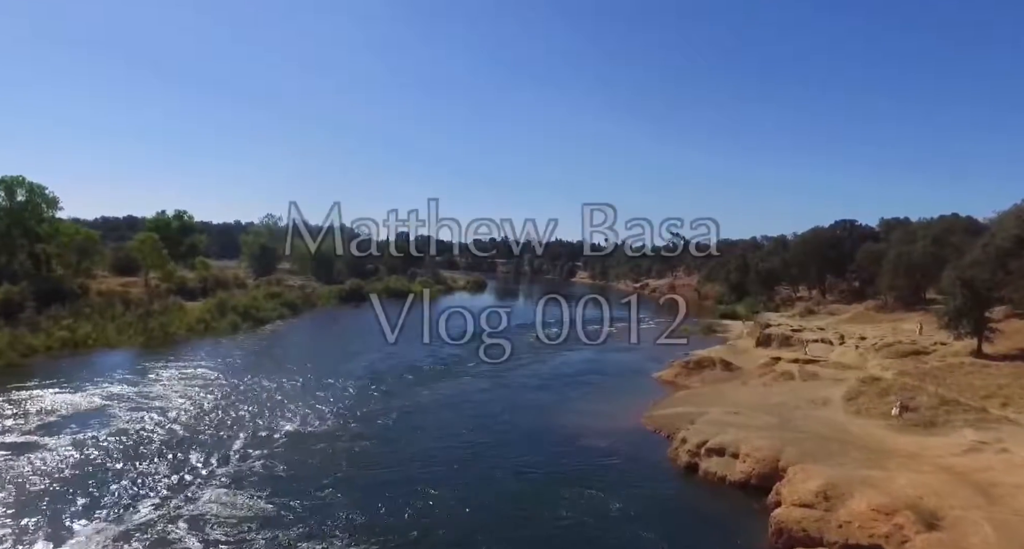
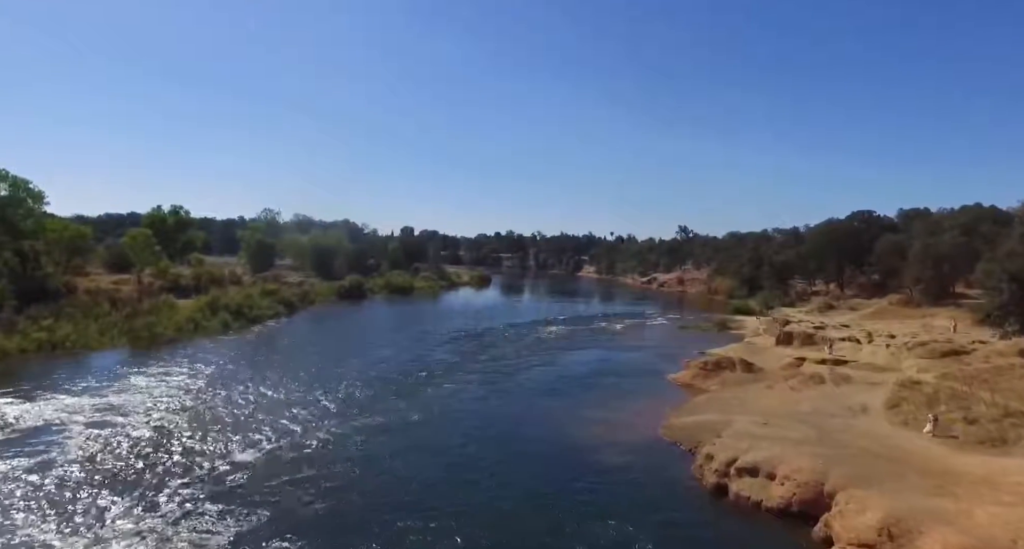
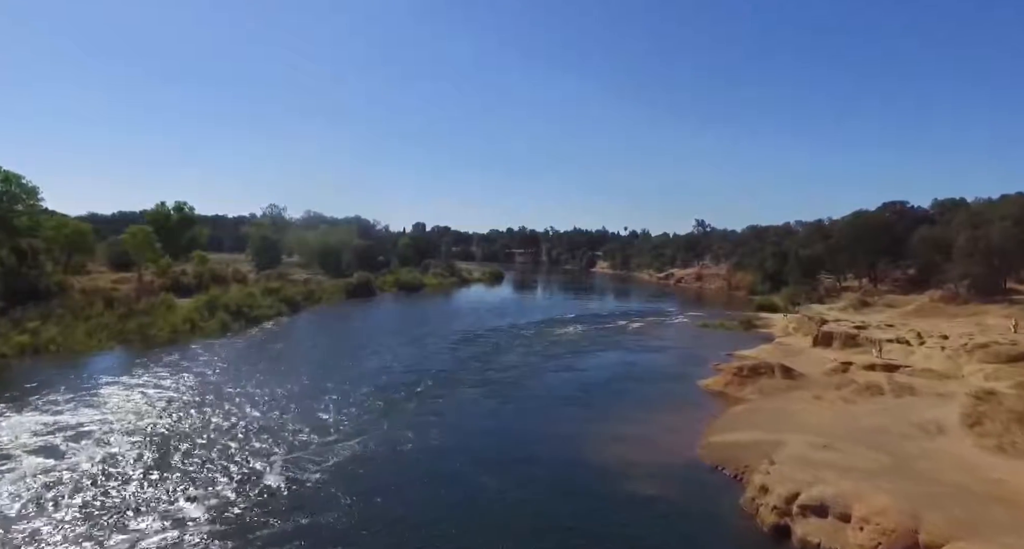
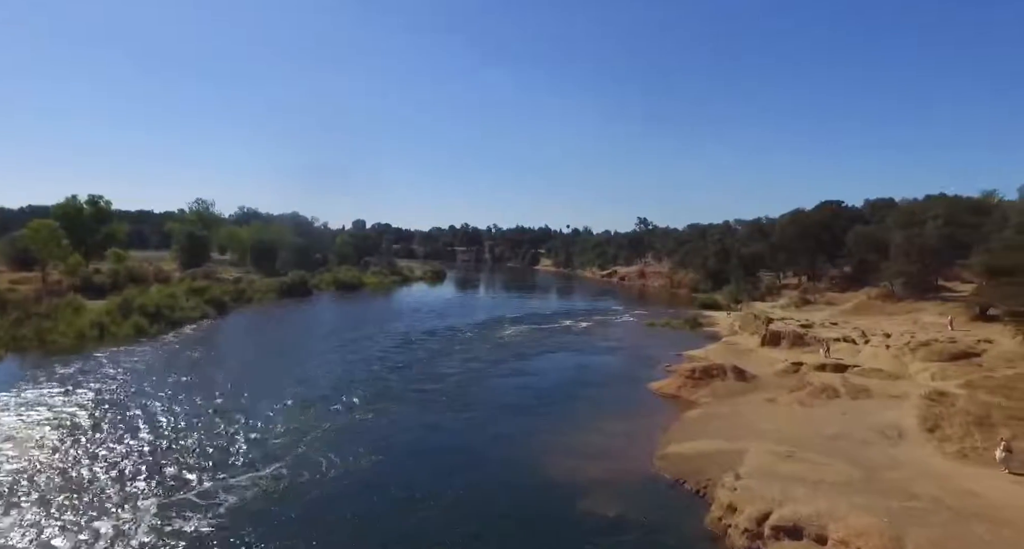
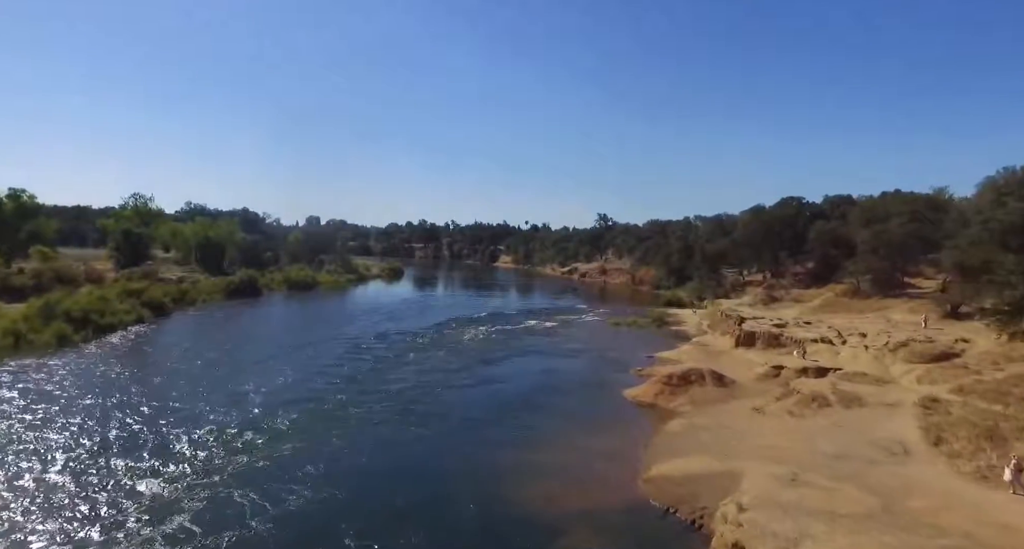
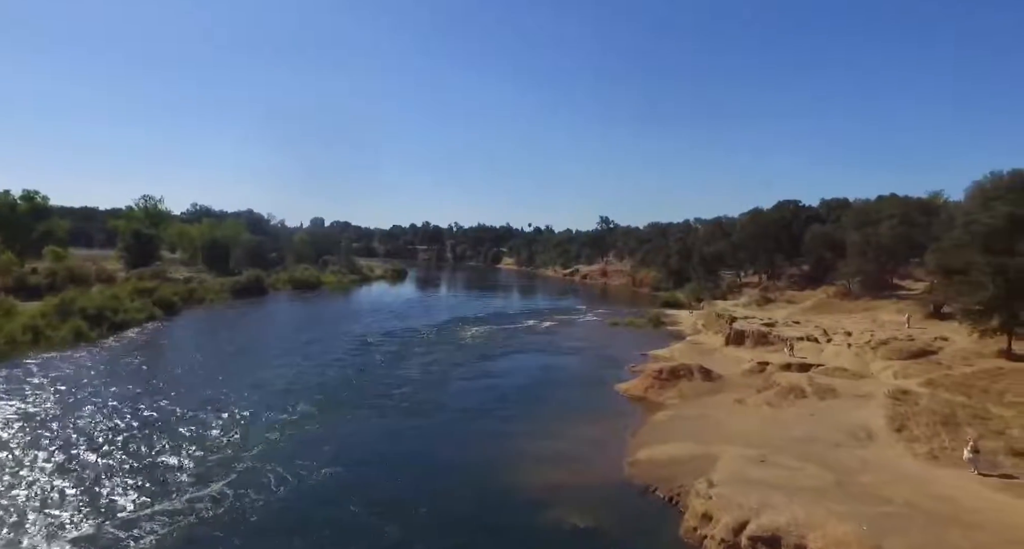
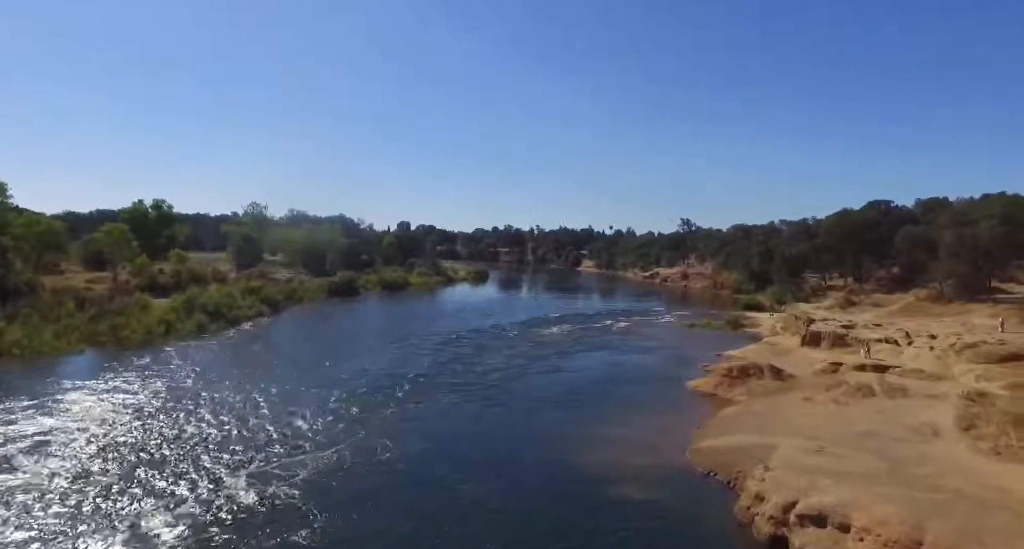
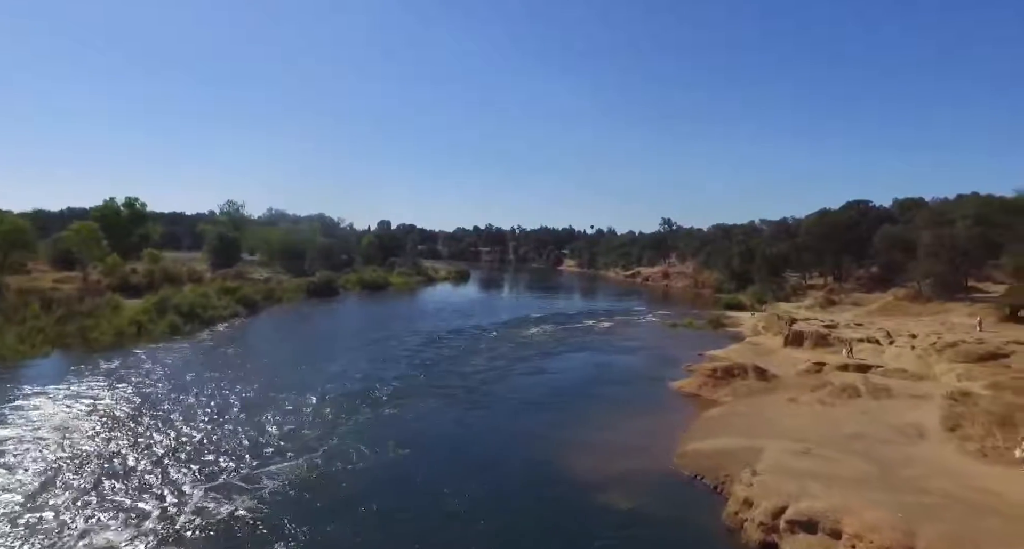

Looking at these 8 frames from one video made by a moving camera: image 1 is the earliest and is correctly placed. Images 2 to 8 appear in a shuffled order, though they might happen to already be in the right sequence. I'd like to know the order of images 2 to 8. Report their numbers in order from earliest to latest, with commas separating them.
2, 3, 7, 8, 4, 6, 5
